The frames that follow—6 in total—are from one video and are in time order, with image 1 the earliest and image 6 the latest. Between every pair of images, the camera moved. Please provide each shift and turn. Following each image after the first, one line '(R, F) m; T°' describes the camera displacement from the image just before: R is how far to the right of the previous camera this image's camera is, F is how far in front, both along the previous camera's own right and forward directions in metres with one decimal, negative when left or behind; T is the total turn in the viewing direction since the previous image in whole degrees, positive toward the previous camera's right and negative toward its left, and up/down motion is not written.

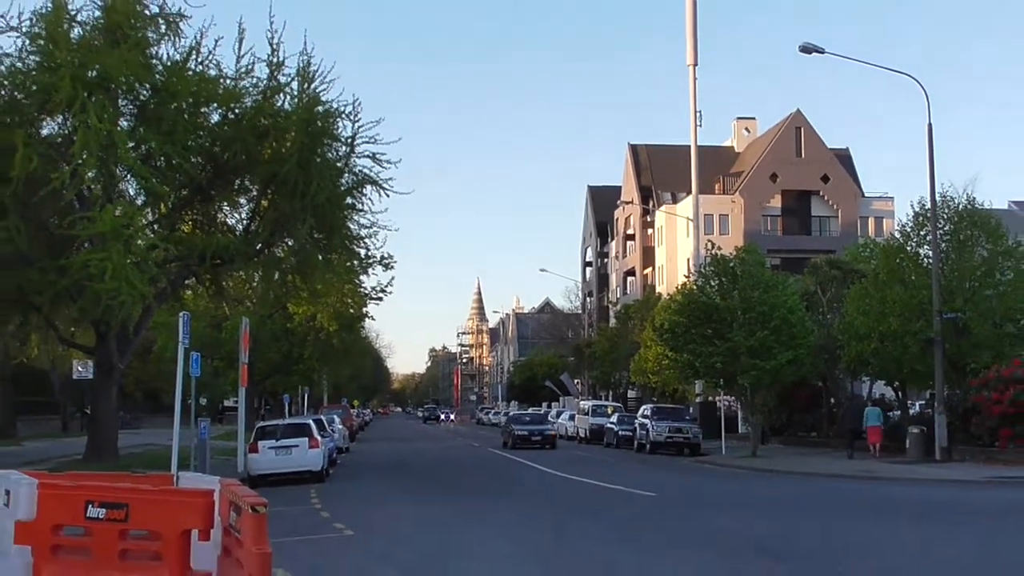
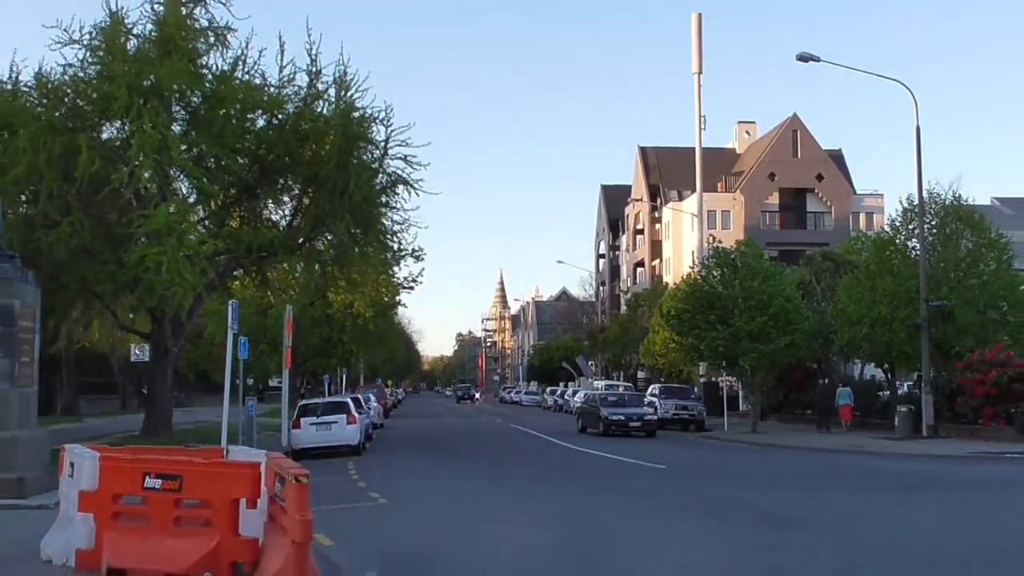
(0.0, -1.3) m; -1°
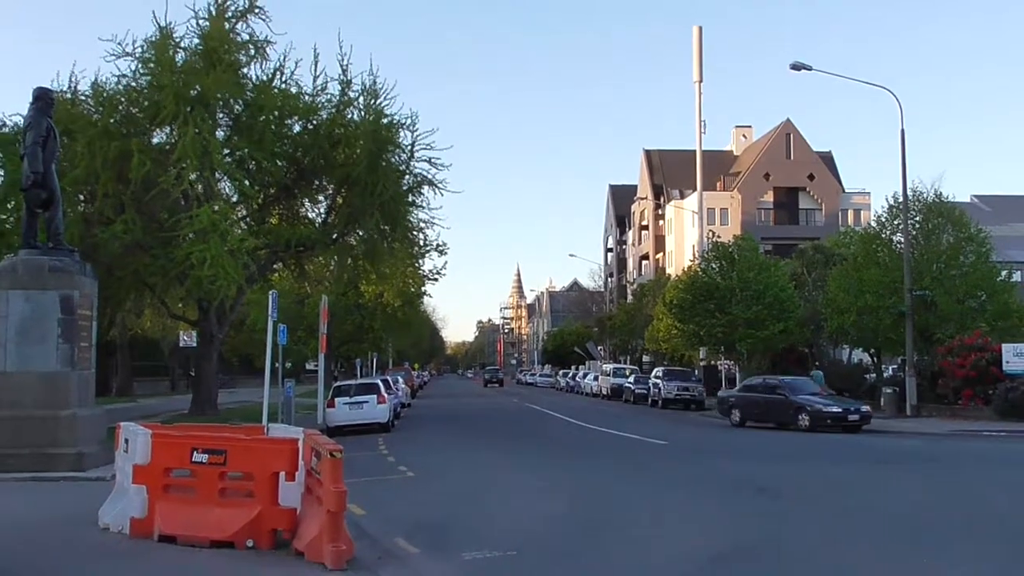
(+0.1, -1.4) m; -1°
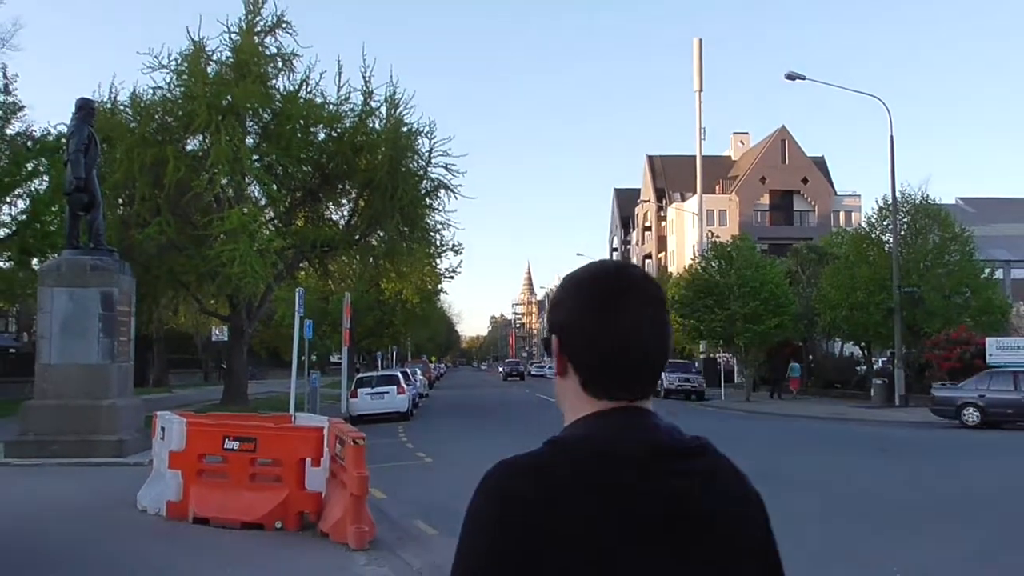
(+0.1, -1.1) m; -1°
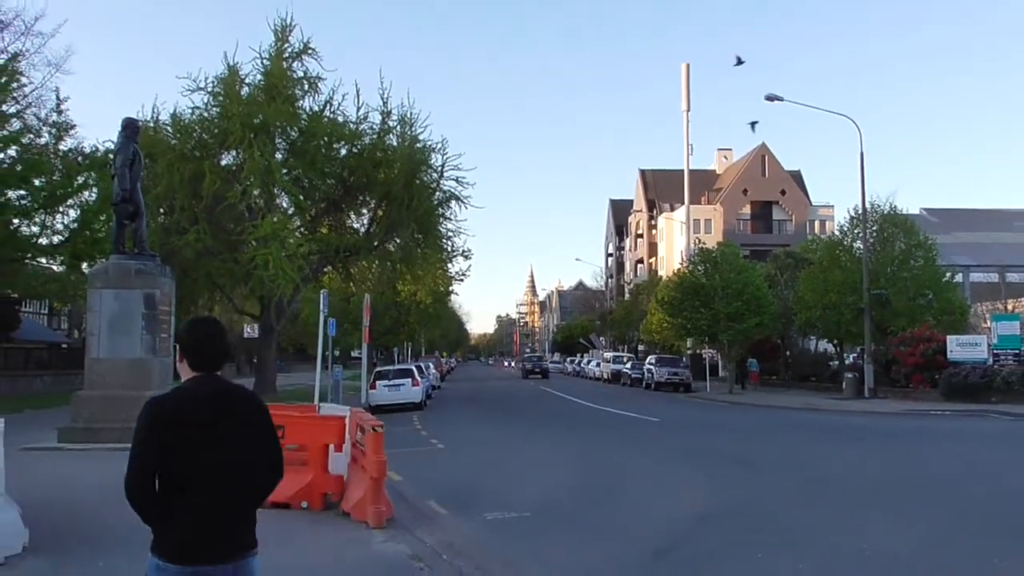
(+0.1, -1.8) m; -1°
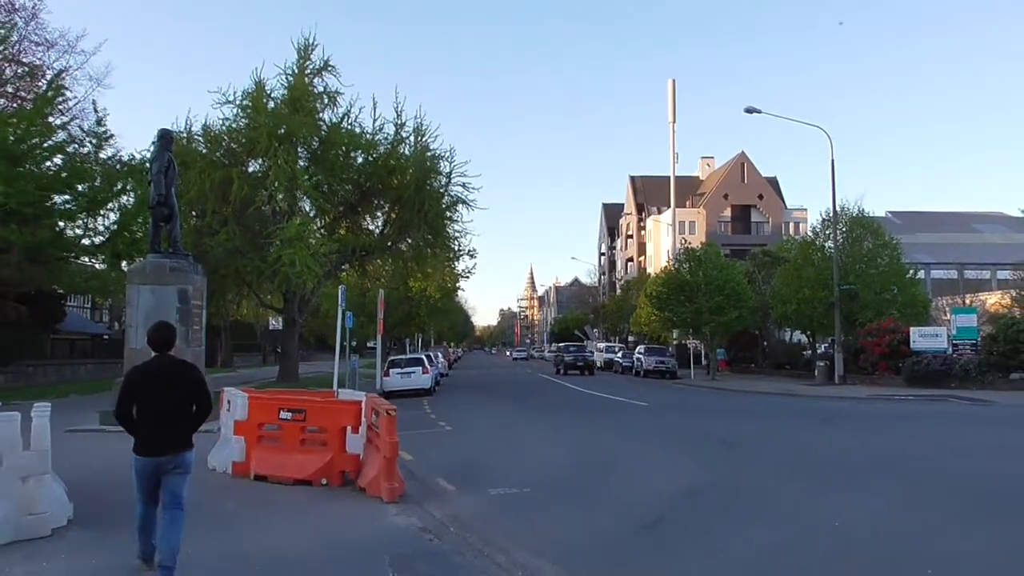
(+0.1, -1.8) m; 0°
